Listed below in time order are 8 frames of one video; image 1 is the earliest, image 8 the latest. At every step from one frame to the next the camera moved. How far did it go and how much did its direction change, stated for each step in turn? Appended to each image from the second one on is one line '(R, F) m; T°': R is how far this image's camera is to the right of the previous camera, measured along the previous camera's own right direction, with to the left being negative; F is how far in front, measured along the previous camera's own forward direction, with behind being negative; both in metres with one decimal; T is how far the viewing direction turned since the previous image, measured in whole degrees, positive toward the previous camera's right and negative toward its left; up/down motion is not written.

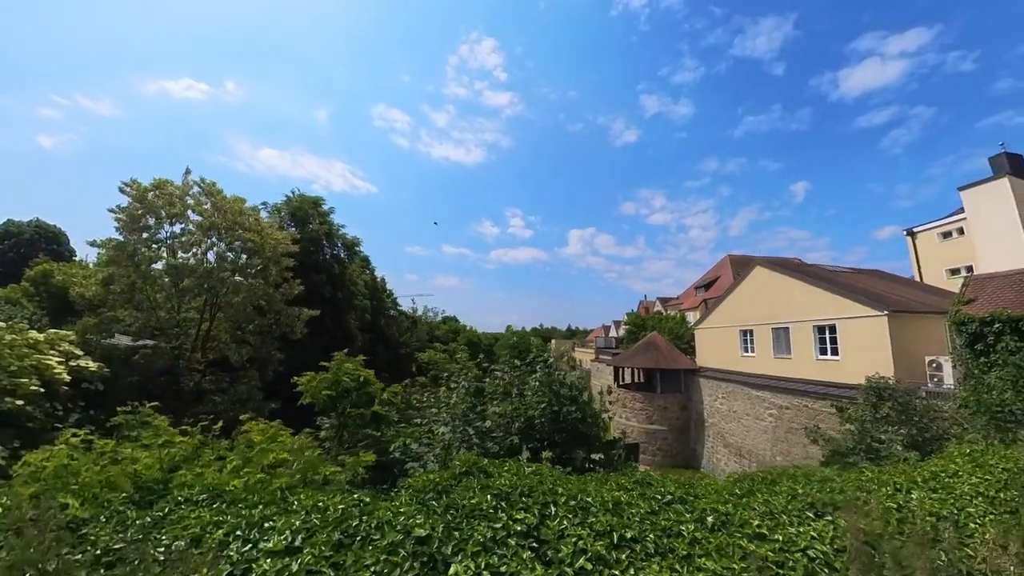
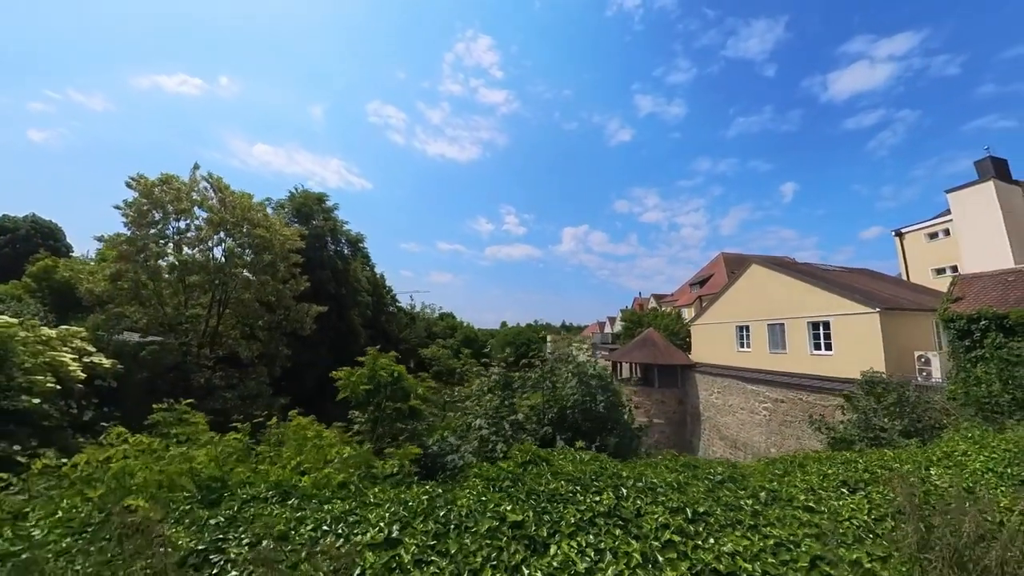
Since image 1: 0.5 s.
(-0.5, -0.2) m; +2°
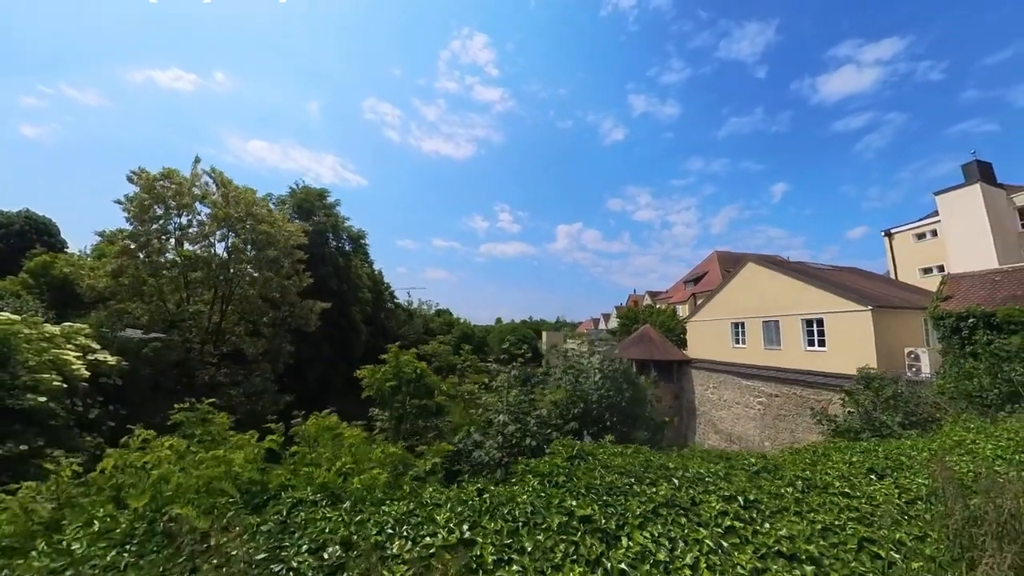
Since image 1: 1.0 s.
(-0.4, -0.1) m; +2°
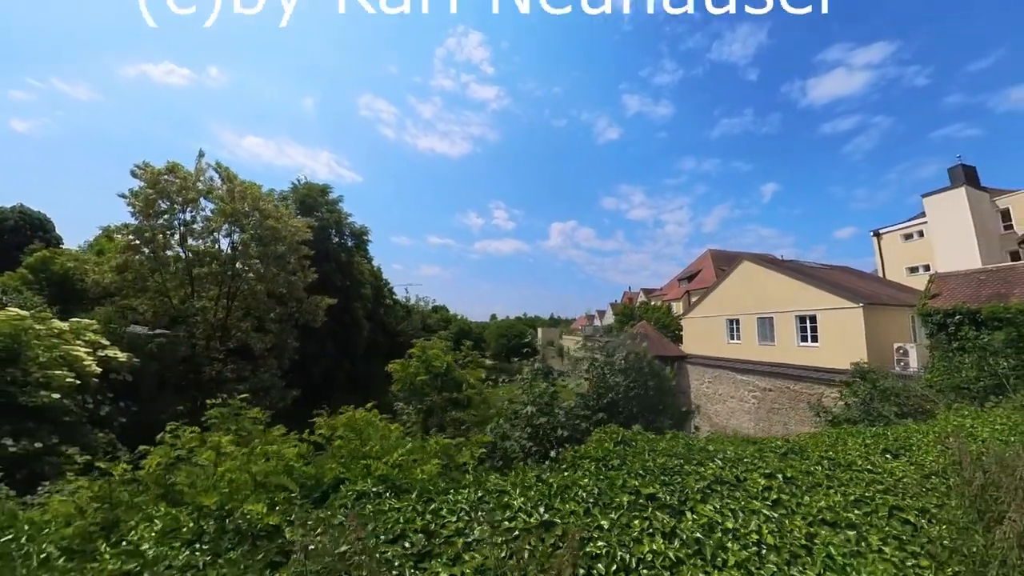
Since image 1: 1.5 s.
(-0.4, -0.2) m; +2°
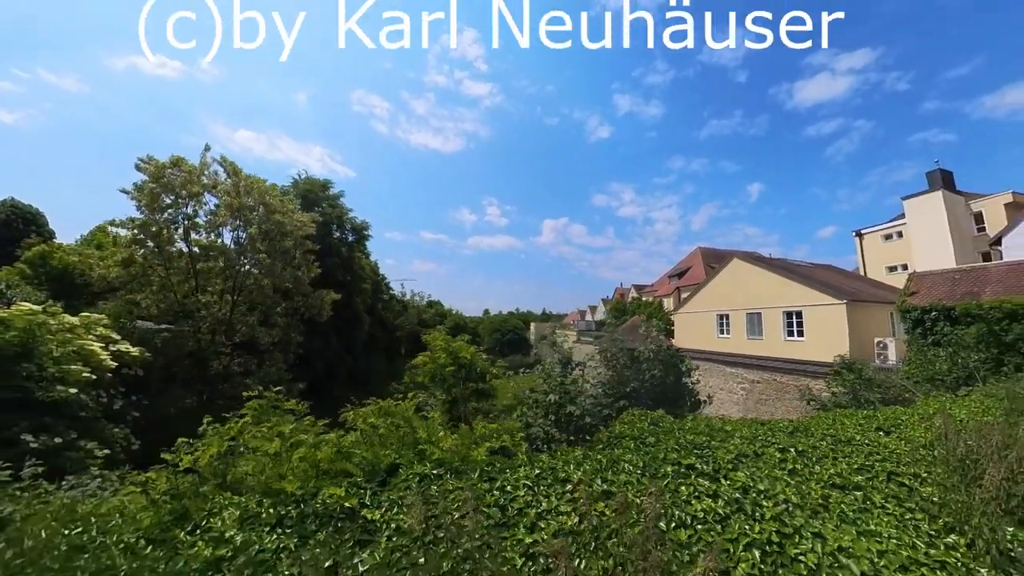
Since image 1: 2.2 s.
(-0.4, -0.3) m; +2°
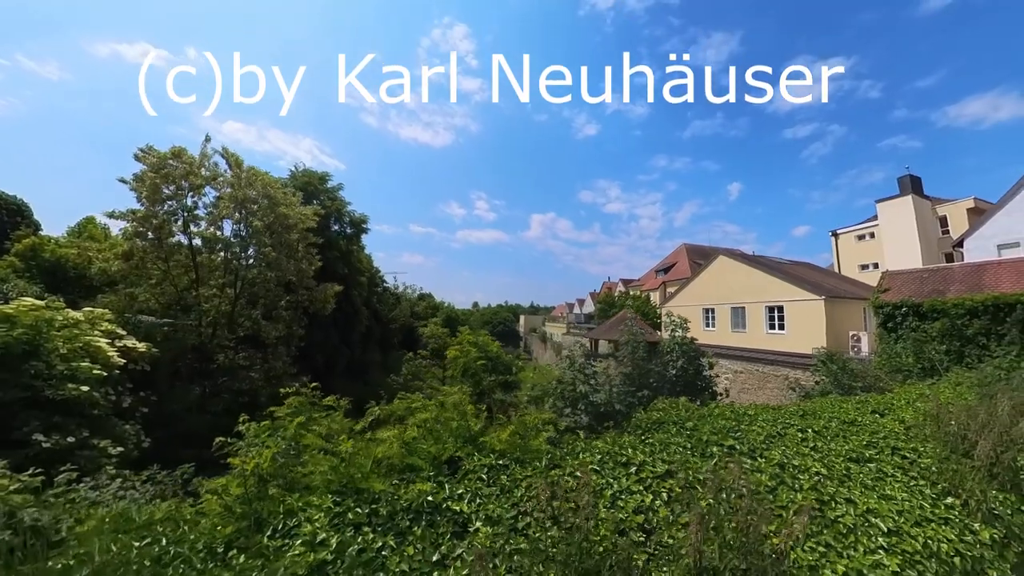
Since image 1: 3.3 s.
(-0.6, -0.3) m; +3°
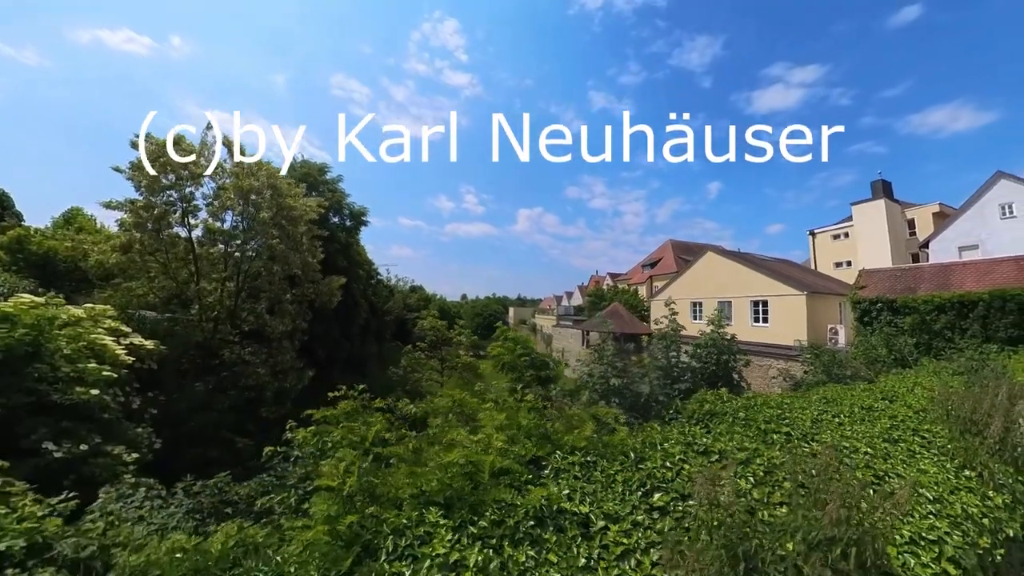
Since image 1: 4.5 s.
(-0.9, -0.3) m; +4°
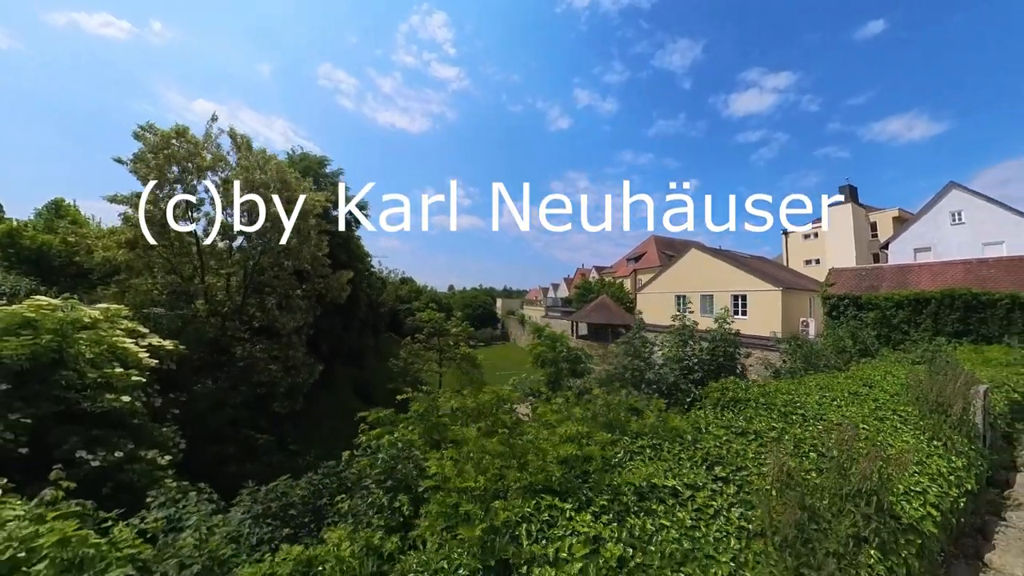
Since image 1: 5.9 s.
(-0.9, -0.5) m; +4°
